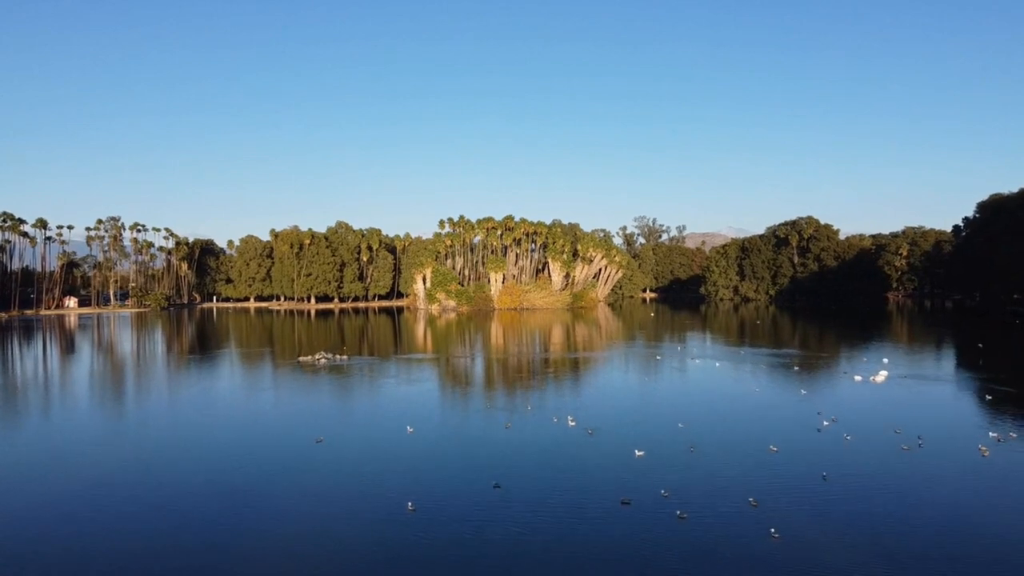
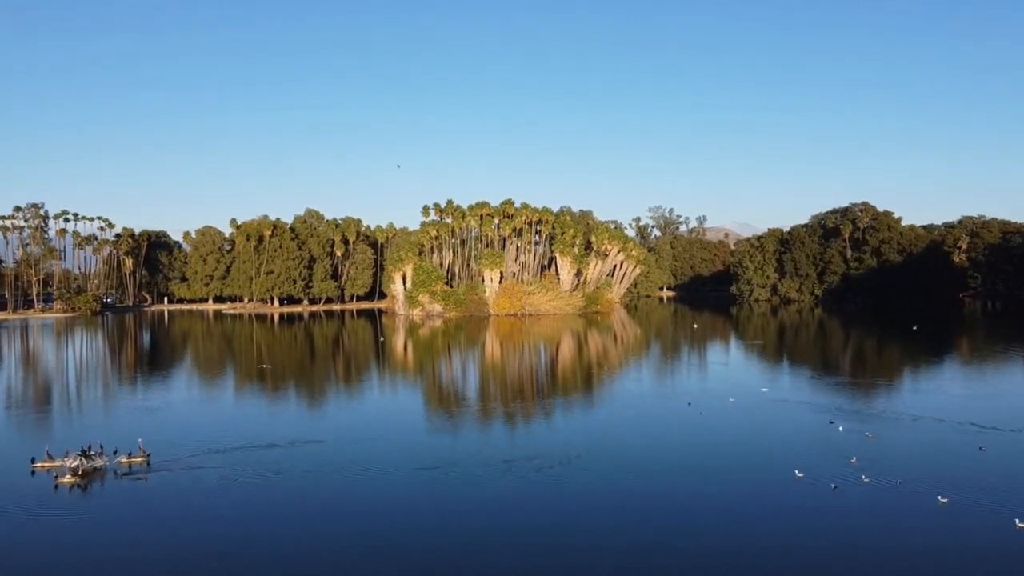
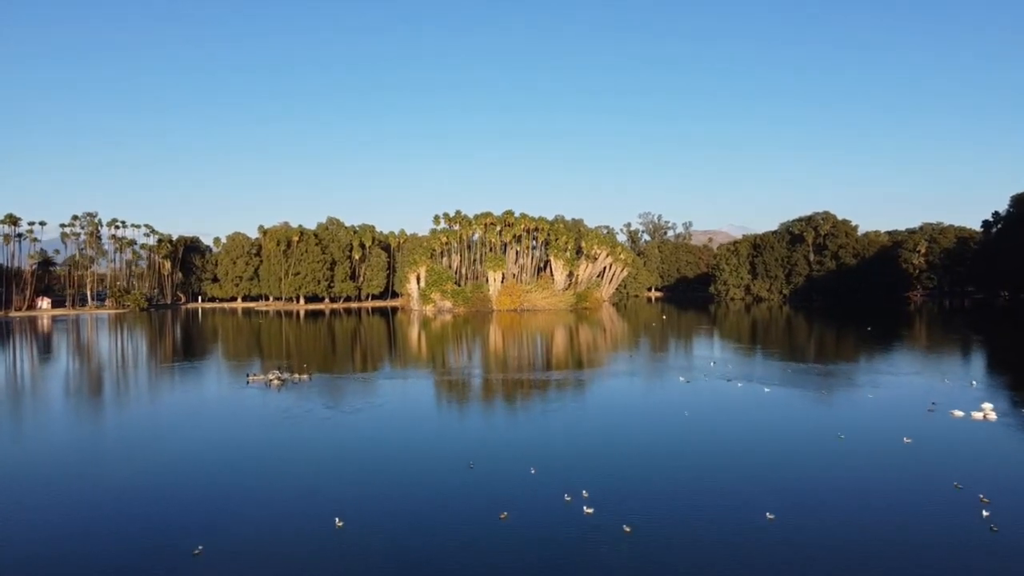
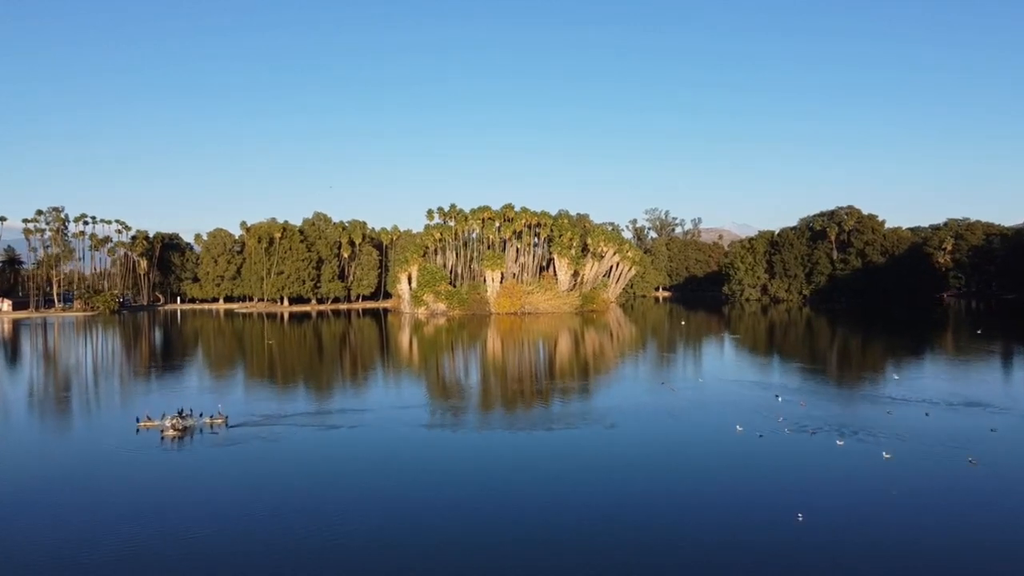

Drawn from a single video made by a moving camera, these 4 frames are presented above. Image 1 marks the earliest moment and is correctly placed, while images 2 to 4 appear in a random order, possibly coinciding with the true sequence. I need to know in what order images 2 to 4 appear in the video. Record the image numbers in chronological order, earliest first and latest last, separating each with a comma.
3, 4, 2
